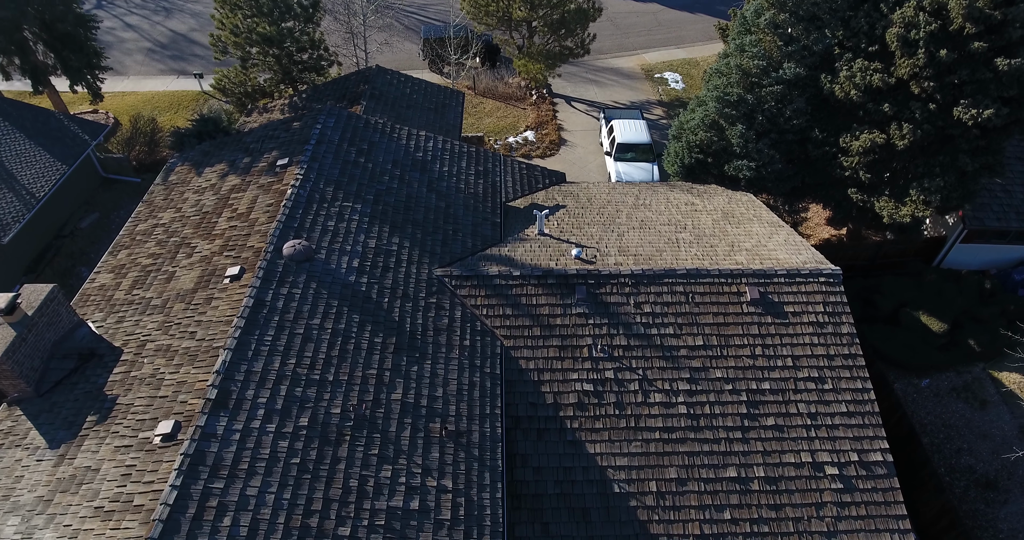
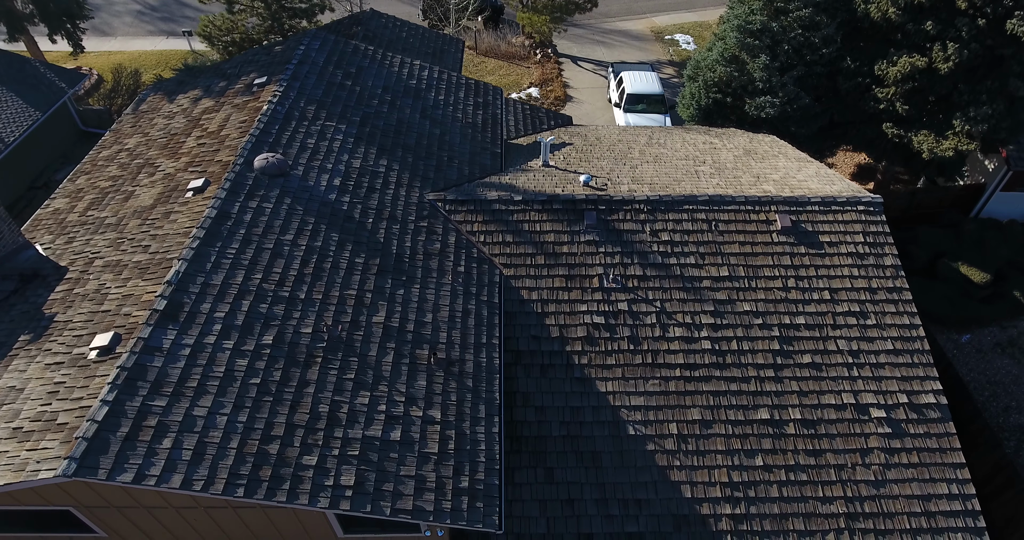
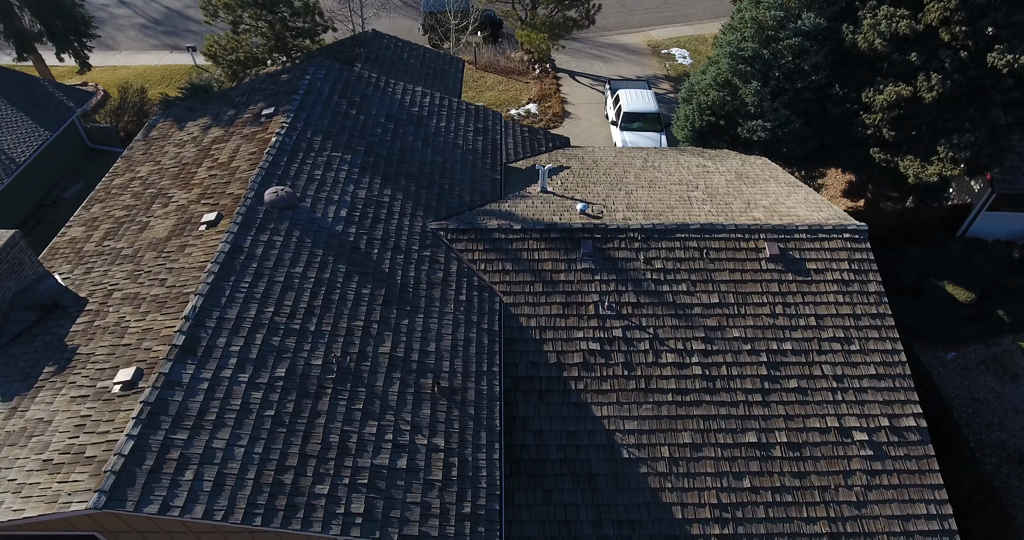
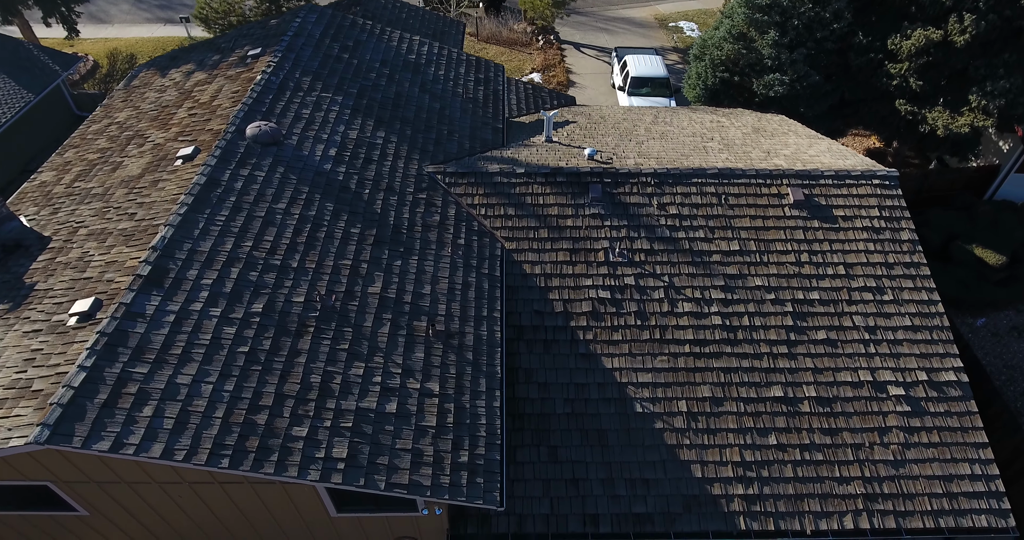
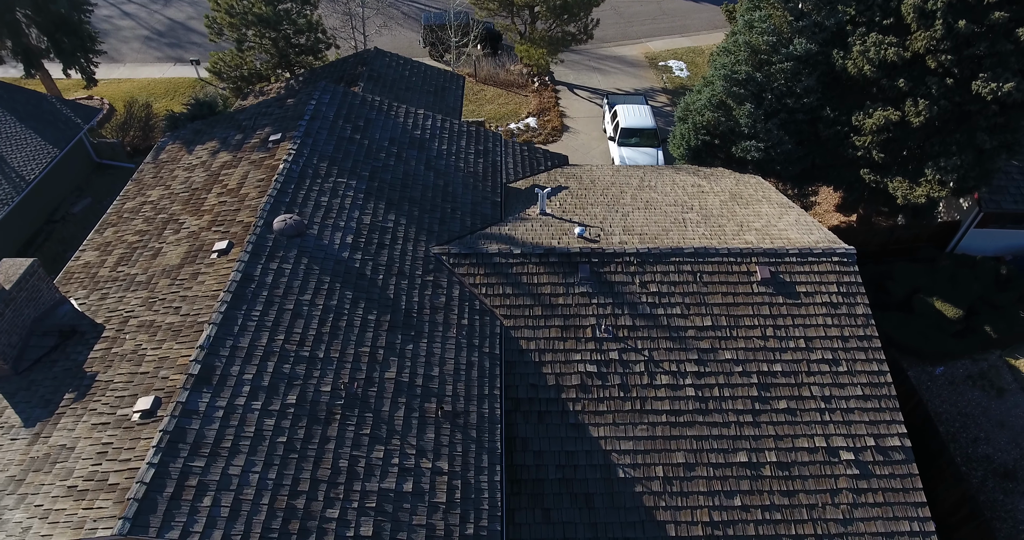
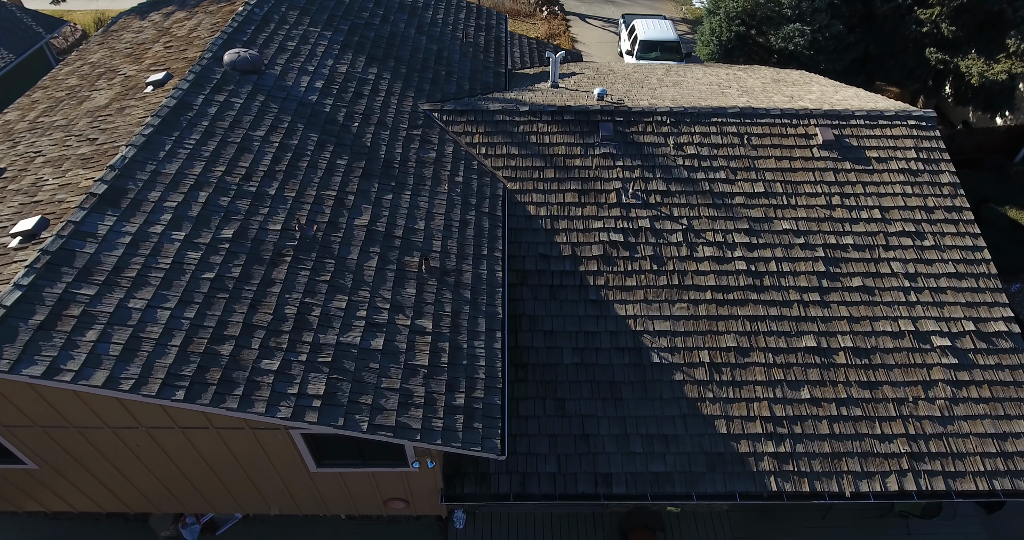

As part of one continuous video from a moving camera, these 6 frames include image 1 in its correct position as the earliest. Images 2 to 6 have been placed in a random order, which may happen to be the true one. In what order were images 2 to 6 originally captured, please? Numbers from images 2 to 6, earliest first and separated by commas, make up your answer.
5, 3, 2, 4, 6
